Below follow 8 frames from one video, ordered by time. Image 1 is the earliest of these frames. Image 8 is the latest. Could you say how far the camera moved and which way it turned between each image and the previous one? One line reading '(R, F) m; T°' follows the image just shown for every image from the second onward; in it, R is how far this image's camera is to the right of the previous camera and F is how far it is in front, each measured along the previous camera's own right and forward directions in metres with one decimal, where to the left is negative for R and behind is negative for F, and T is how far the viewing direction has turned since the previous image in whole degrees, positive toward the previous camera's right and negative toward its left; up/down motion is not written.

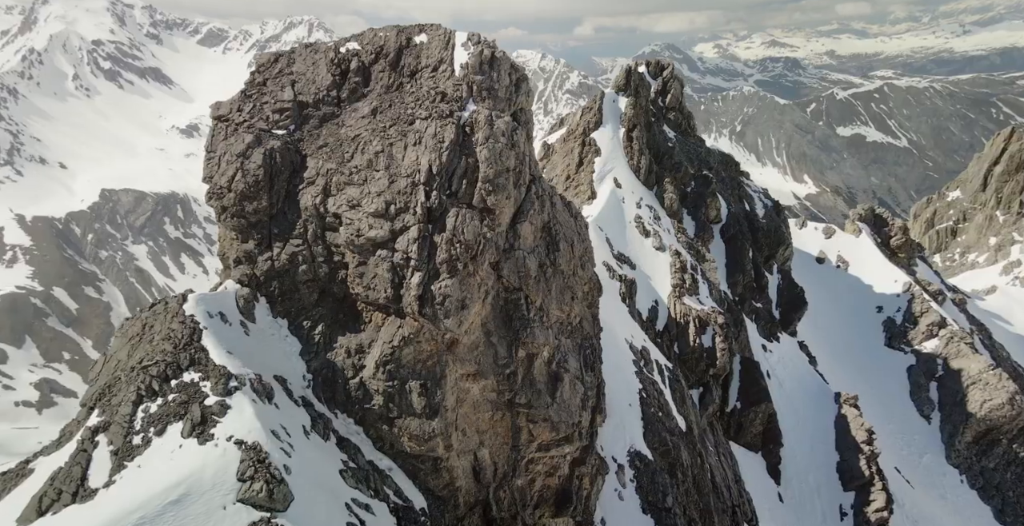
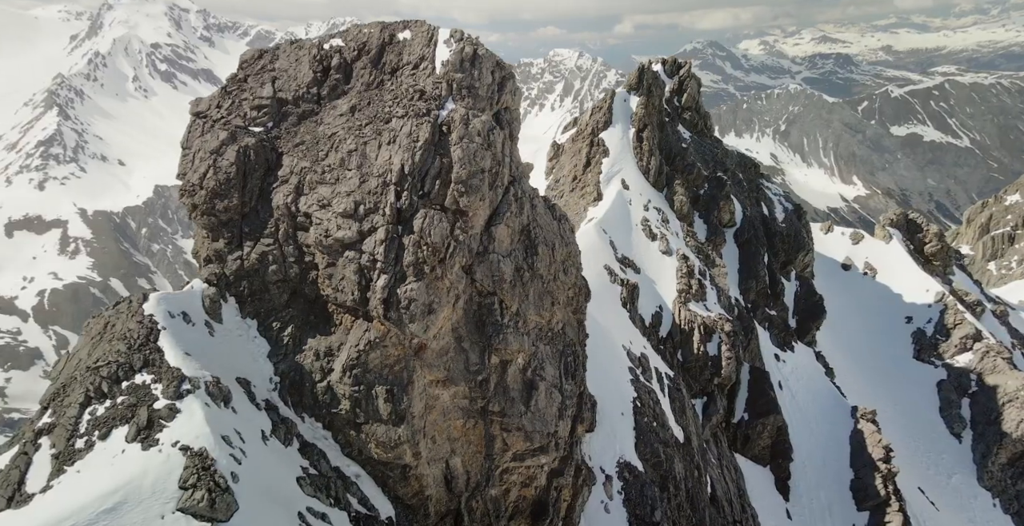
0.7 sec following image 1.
(+2.7, +1.1) m; -3°
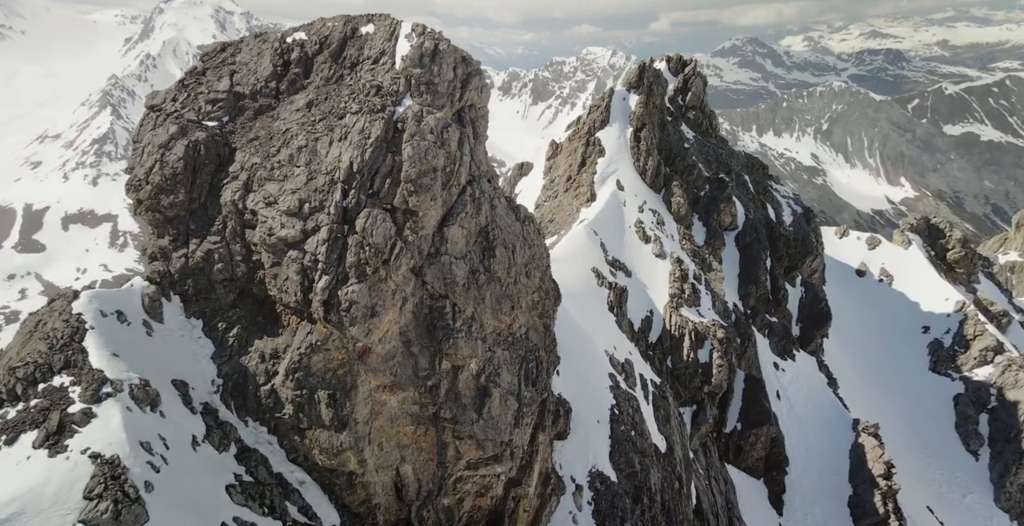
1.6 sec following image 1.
(+3.3, +1.4) m; -2°
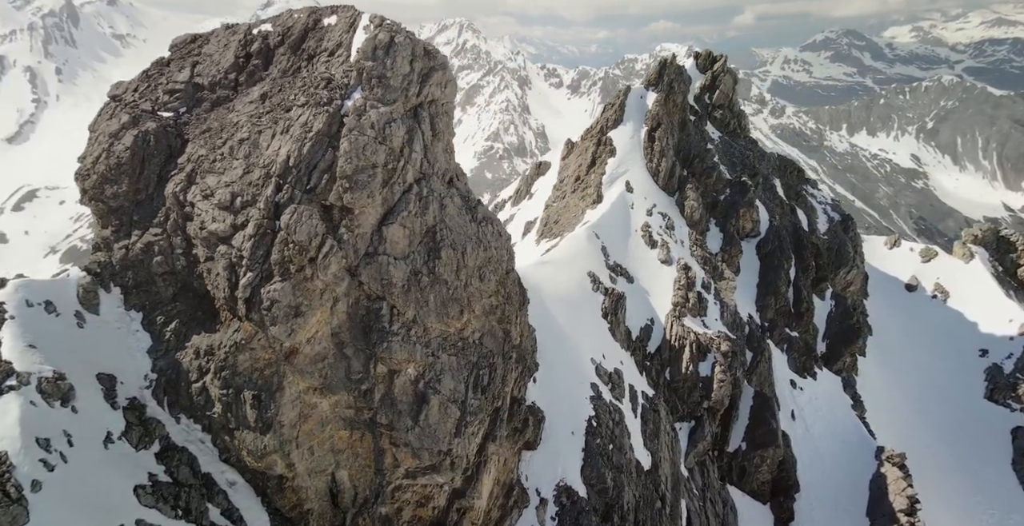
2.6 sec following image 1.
(+5.1, +1.9) m; -5°
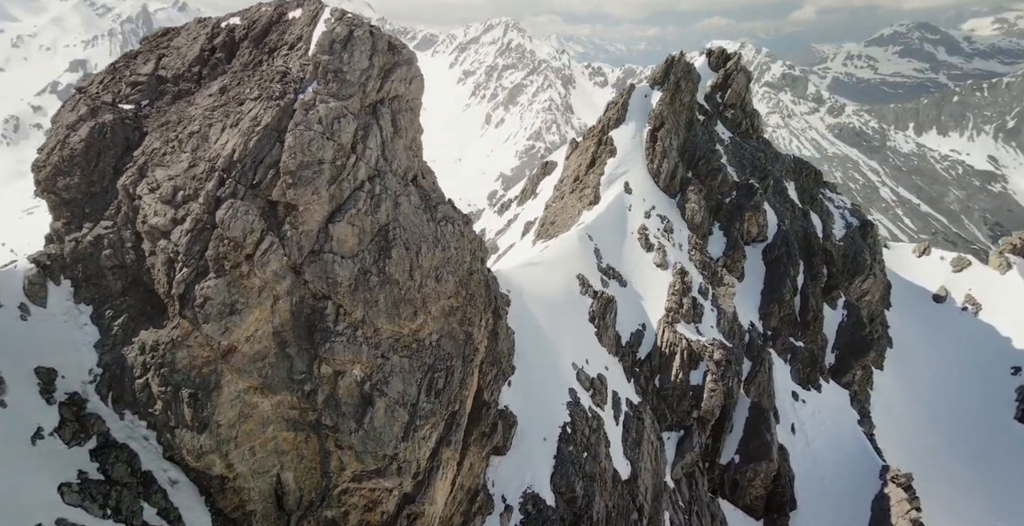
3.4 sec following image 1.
(+3.7, +1.2) m; -3°
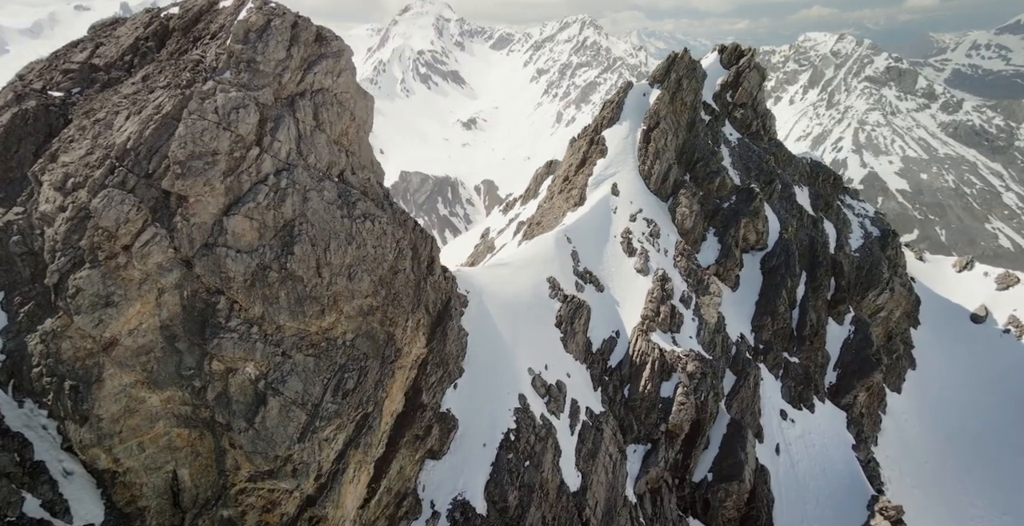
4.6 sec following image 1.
(+6.4, +1.7) m; -4°
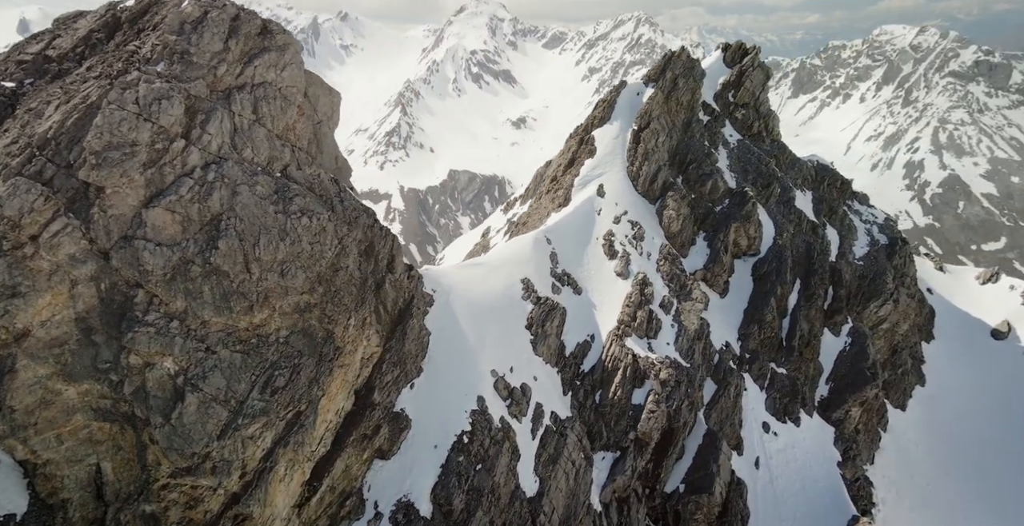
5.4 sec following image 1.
(+4.6, +1.0) m; -3°
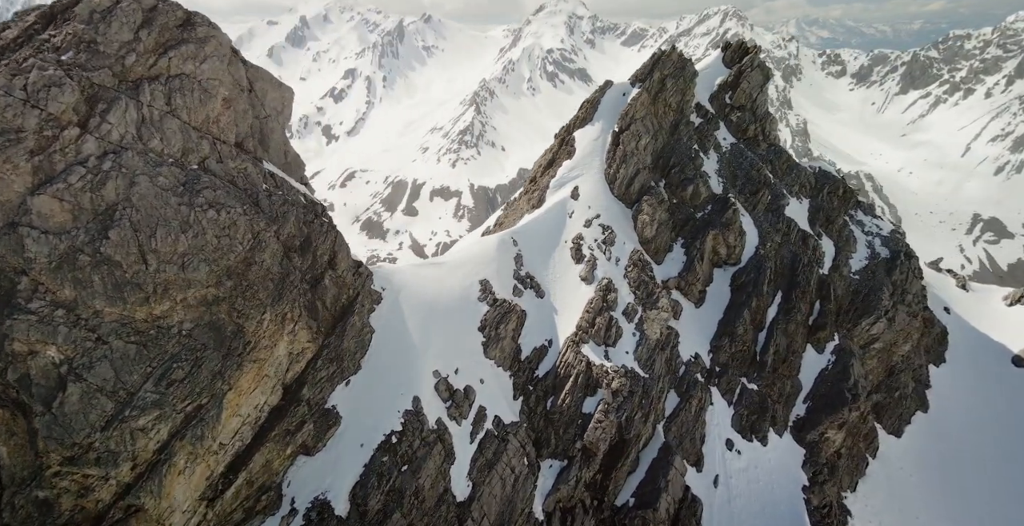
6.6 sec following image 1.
(+6.6, +1.2) m; -3°
